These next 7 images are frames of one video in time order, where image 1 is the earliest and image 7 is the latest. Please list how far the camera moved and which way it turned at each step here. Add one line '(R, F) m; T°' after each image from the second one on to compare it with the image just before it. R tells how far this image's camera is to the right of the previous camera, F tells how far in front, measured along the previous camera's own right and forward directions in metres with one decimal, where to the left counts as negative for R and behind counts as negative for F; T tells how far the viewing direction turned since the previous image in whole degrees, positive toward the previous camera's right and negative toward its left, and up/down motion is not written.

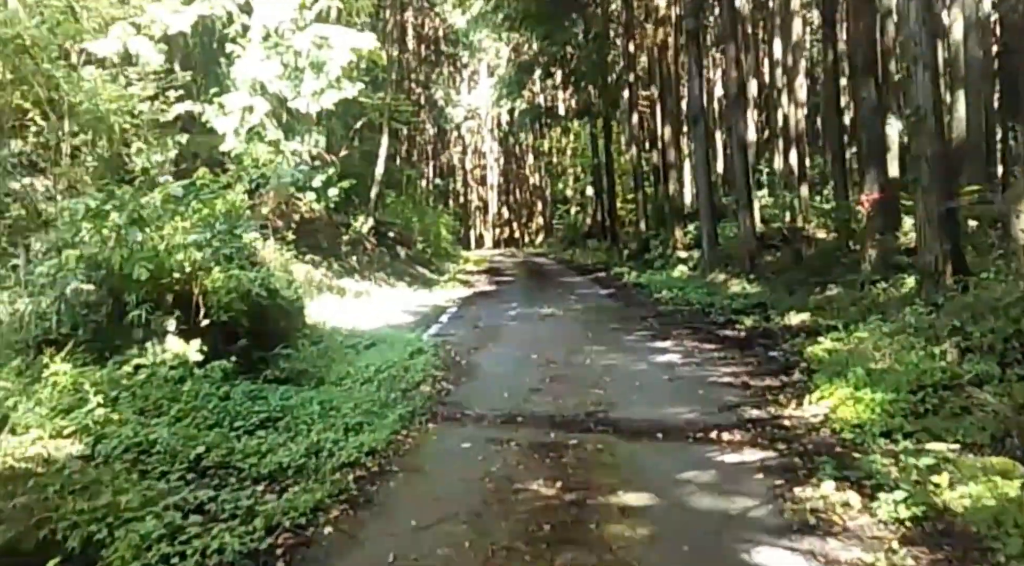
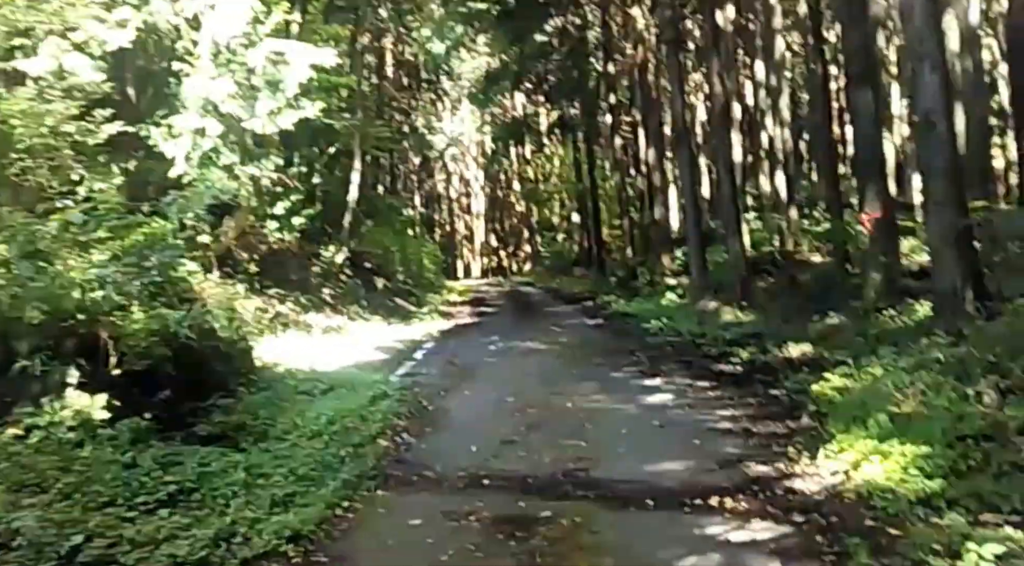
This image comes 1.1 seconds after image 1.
(+0.2, +1.2) m; +1°
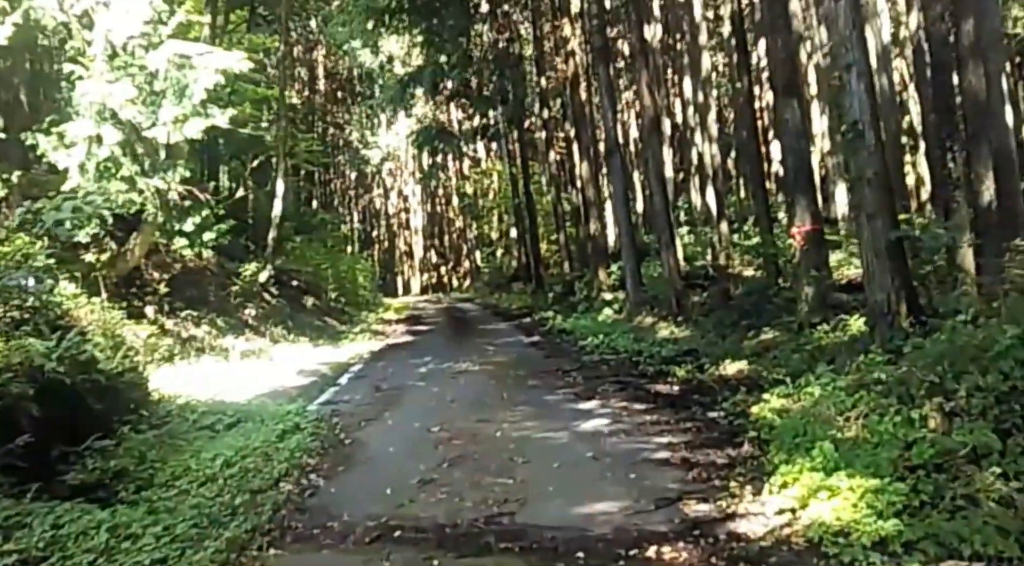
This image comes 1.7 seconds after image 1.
(+0.2, +0.7) m; +4°
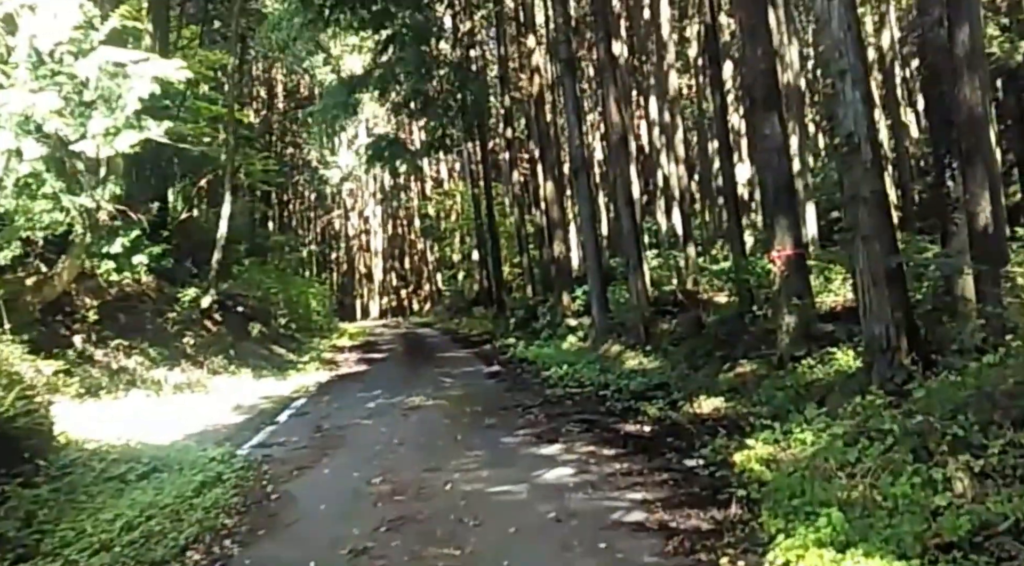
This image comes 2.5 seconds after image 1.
(+0.1, +1.1) m; +2°
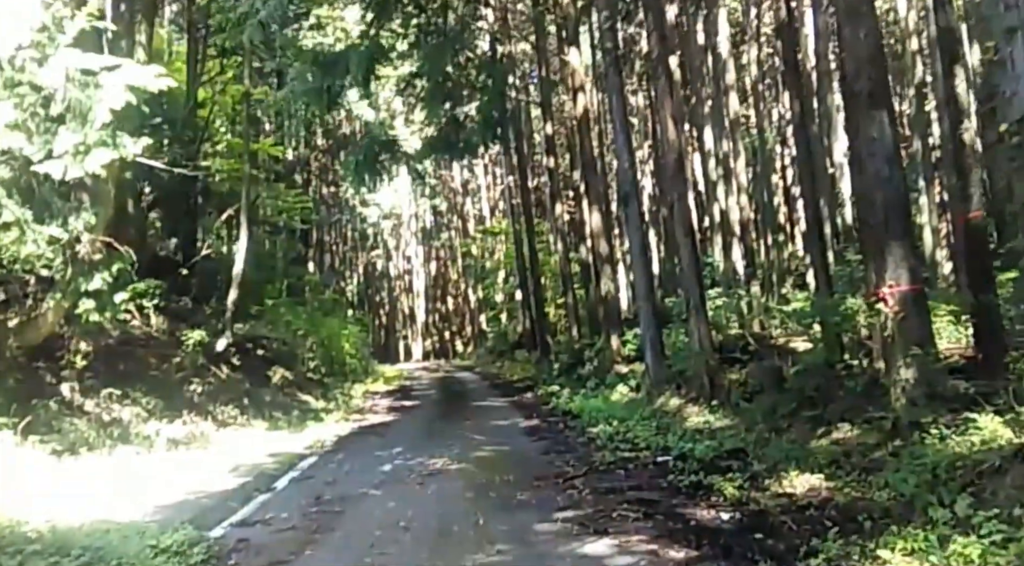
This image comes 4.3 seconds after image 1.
(+0.1, +2.3) m; -3°
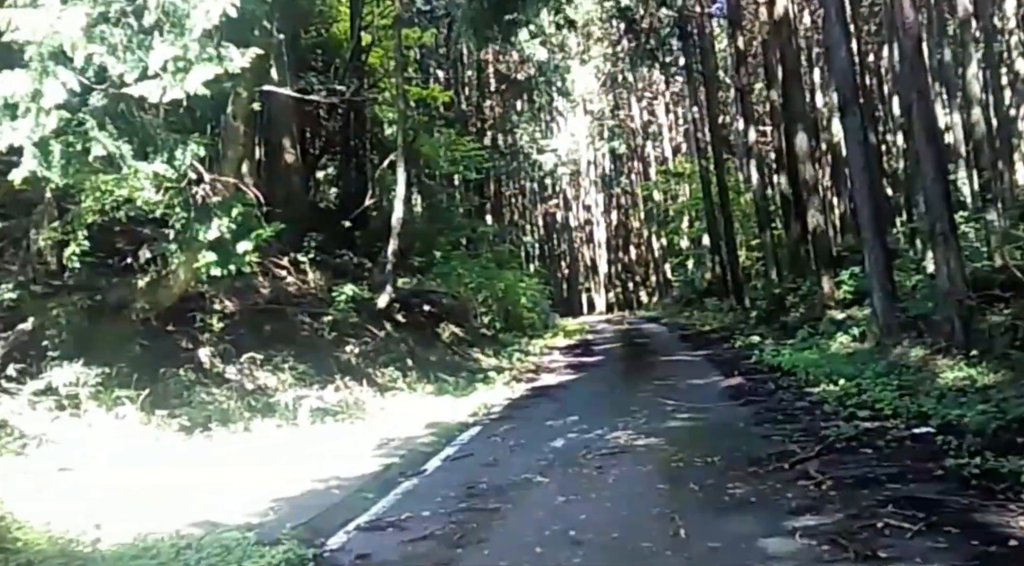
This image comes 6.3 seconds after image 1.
(-0.1, +2.5) m; -12°
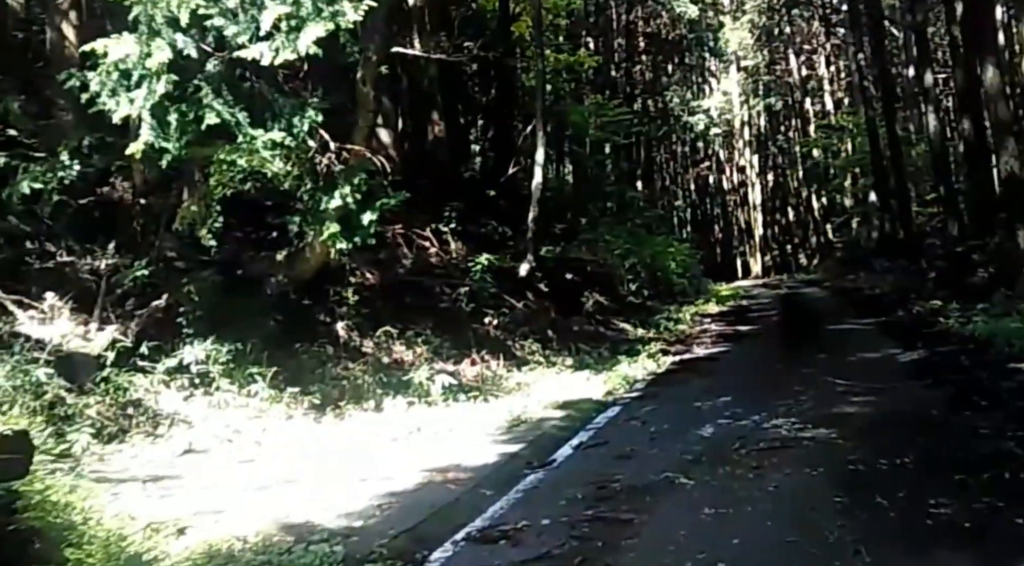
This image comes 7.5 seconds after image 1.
(+0.1, +1.3) m; -10°
